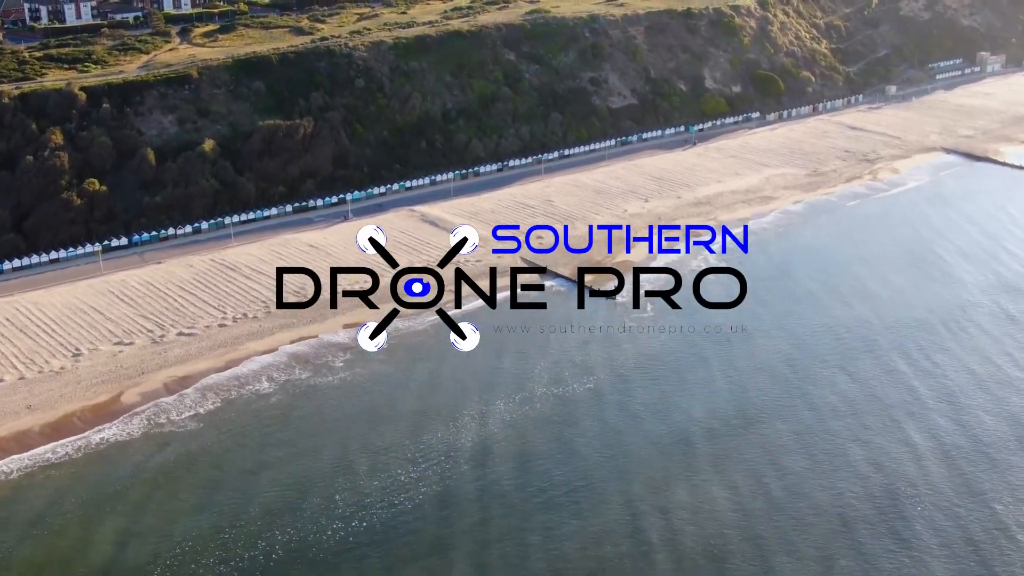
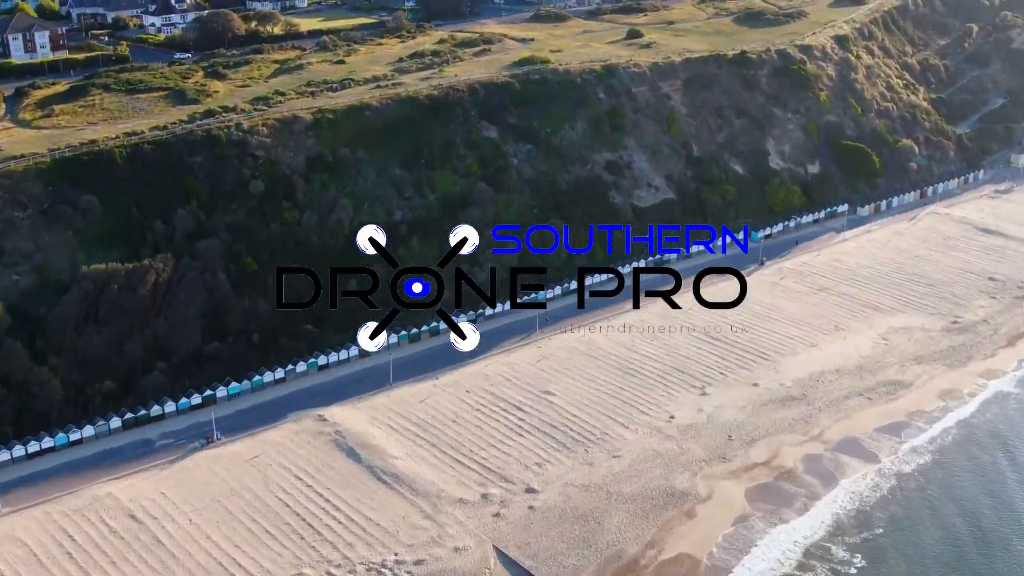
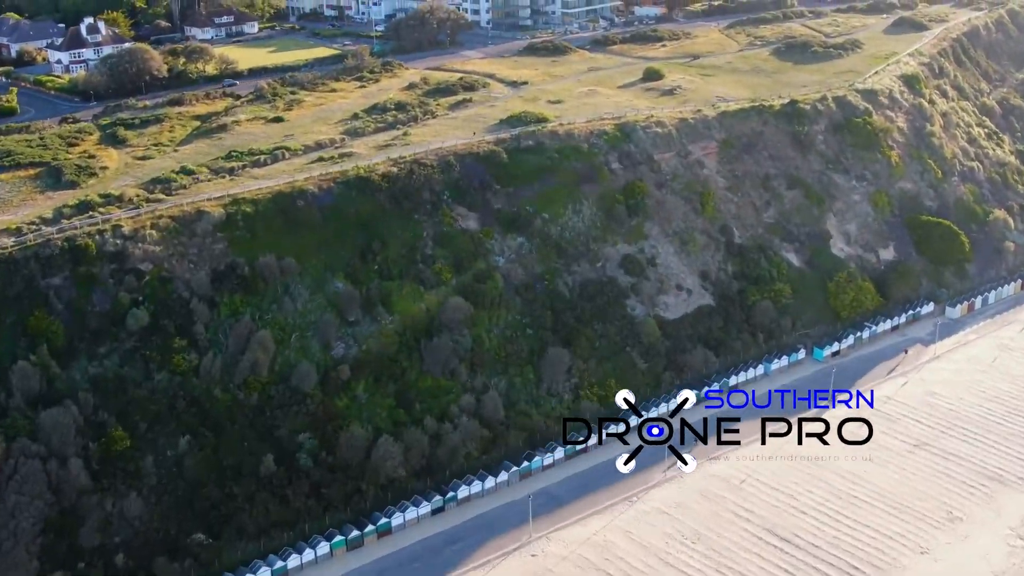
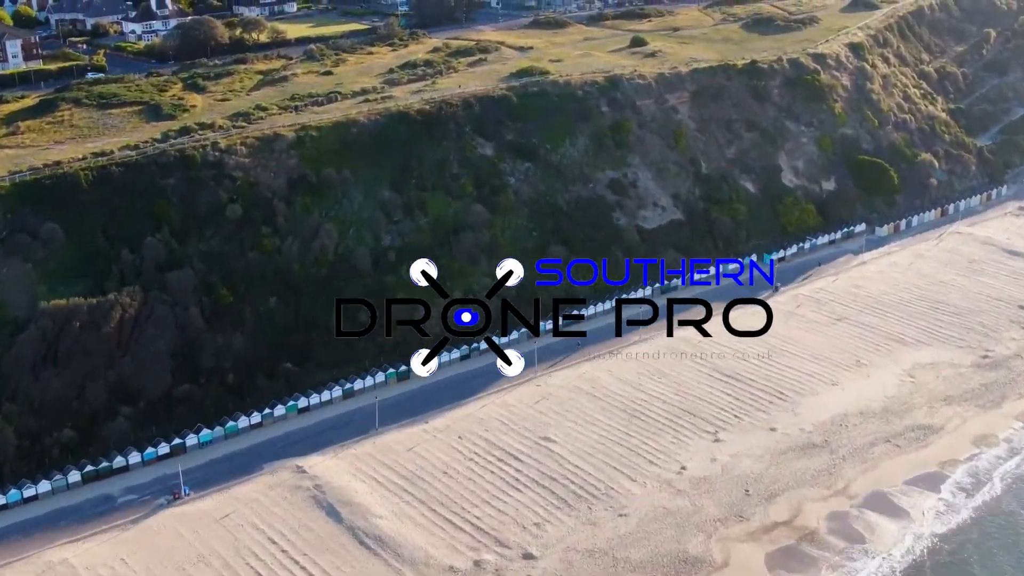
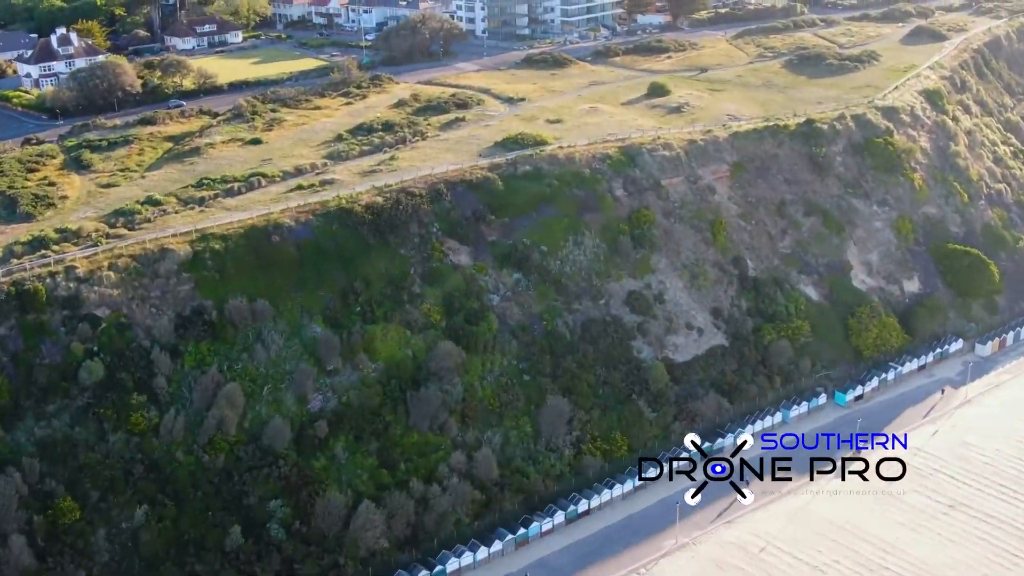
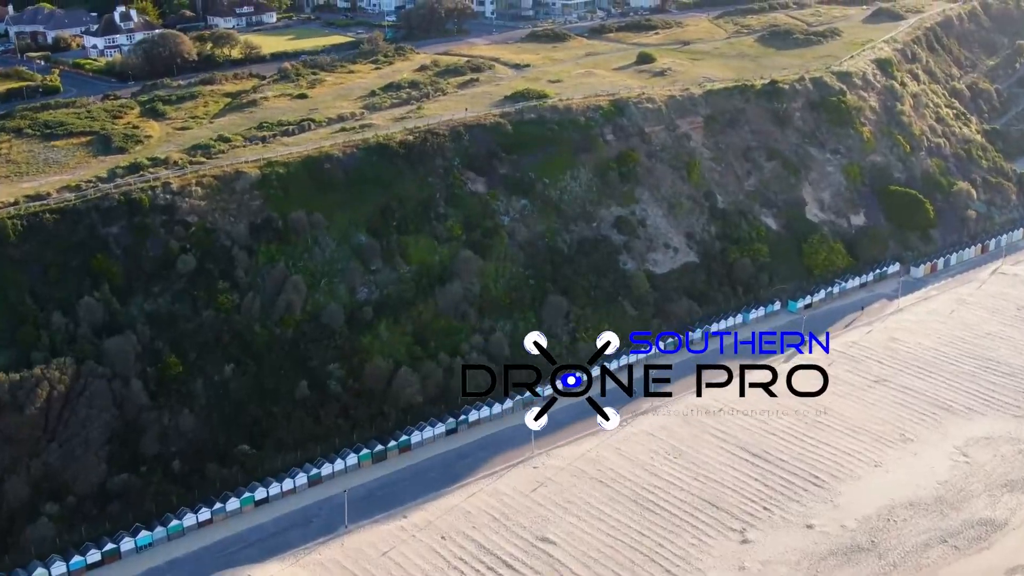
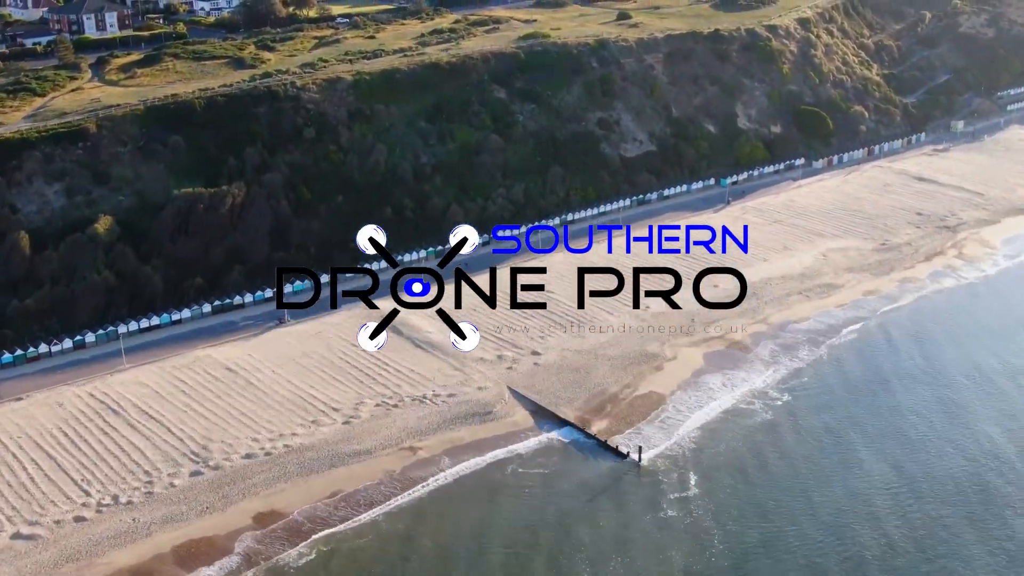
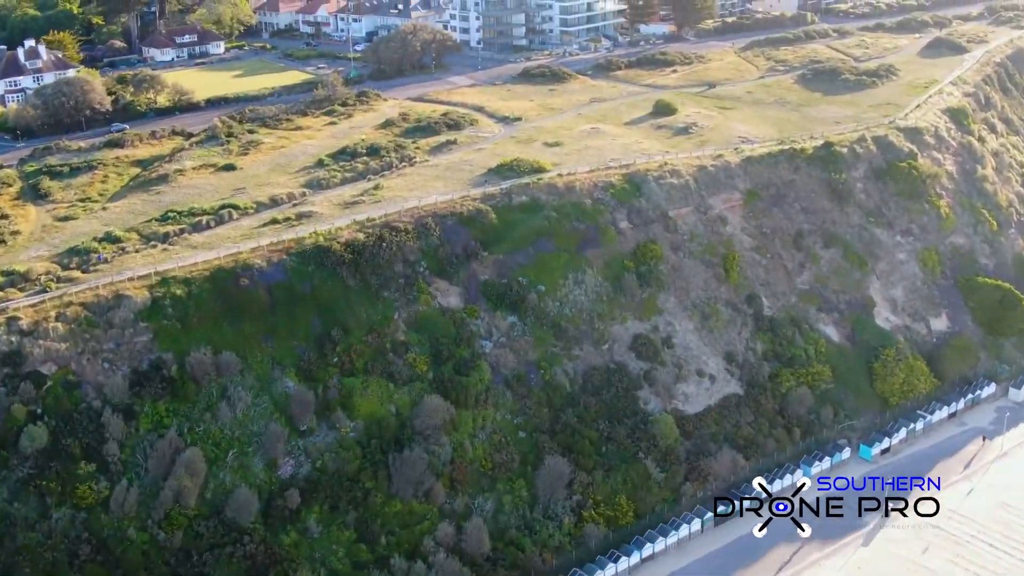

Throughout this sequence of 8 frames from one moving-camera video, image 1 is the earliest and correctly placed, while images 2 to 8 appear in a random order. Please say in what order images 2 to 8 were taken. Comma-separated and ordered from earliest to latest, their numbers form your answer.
7, 2, 4, 6, 3, 5, 8
